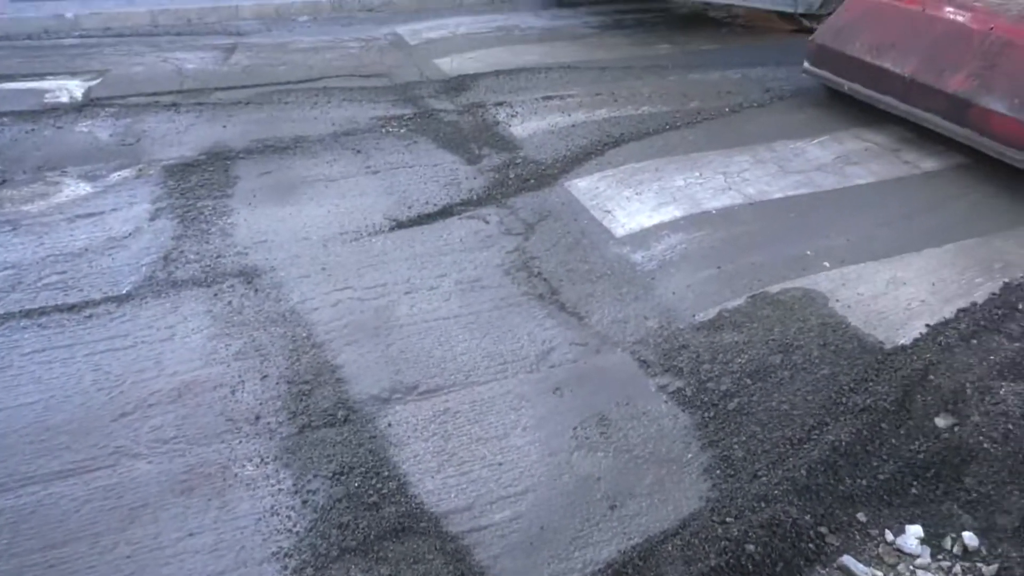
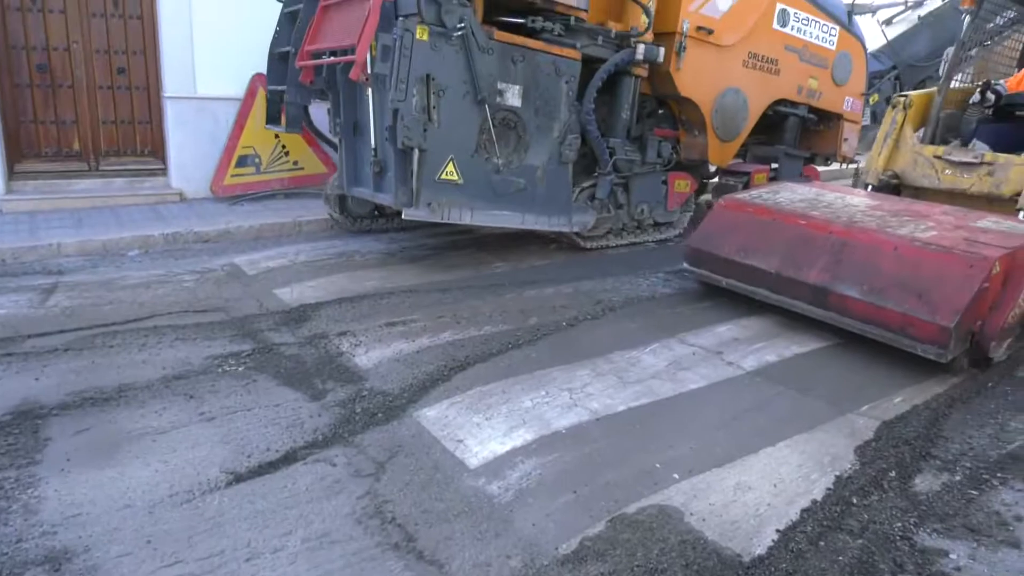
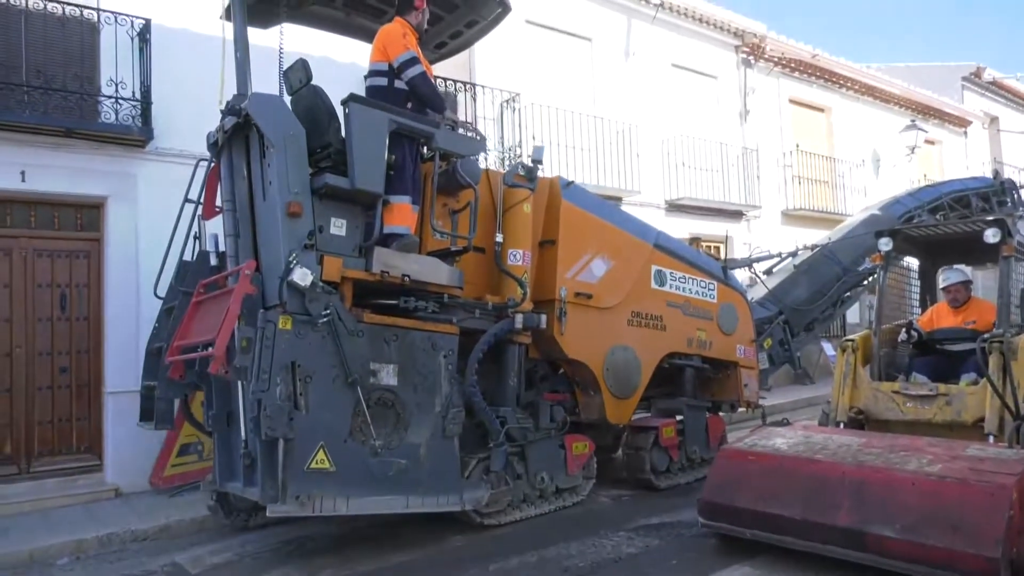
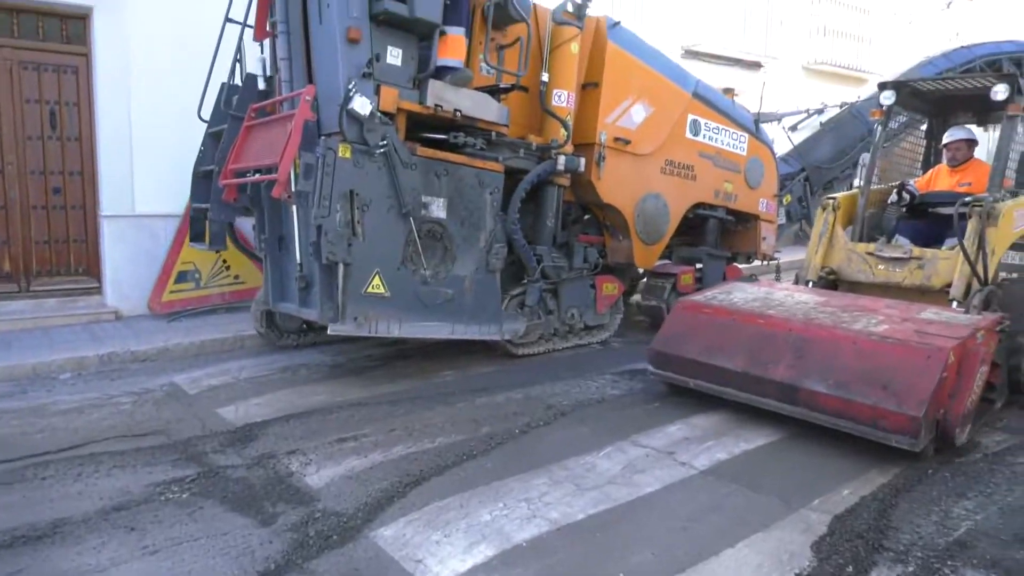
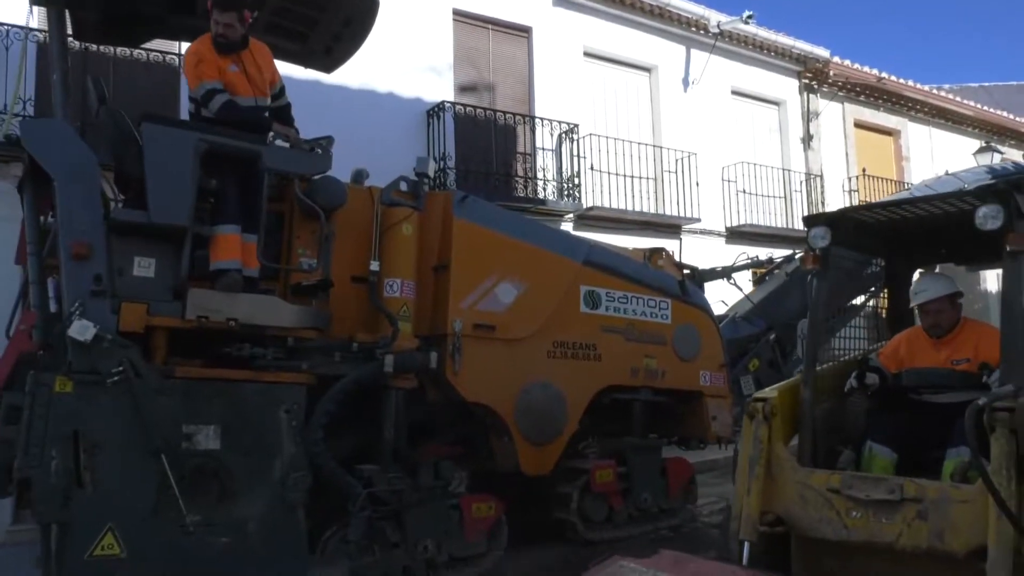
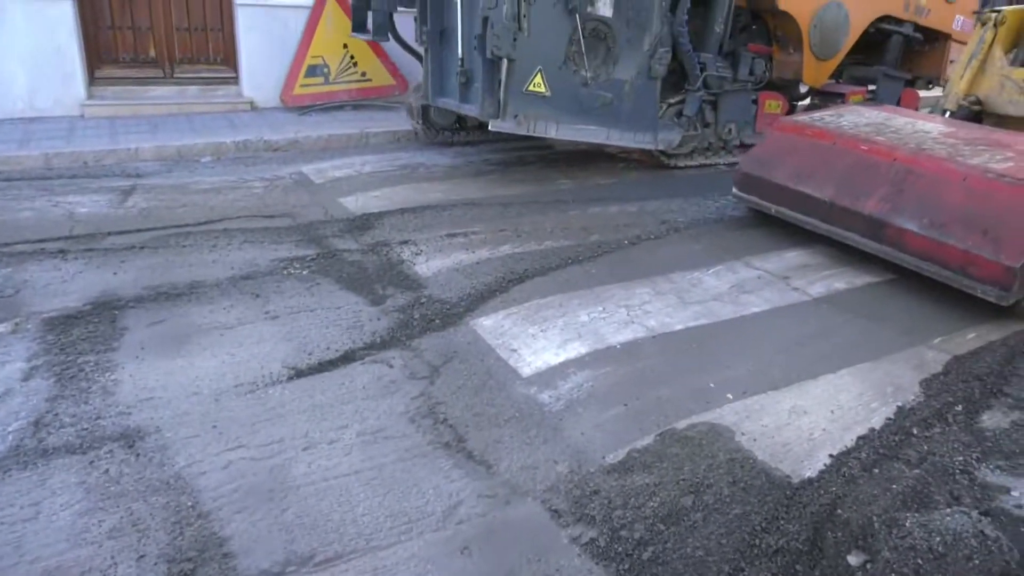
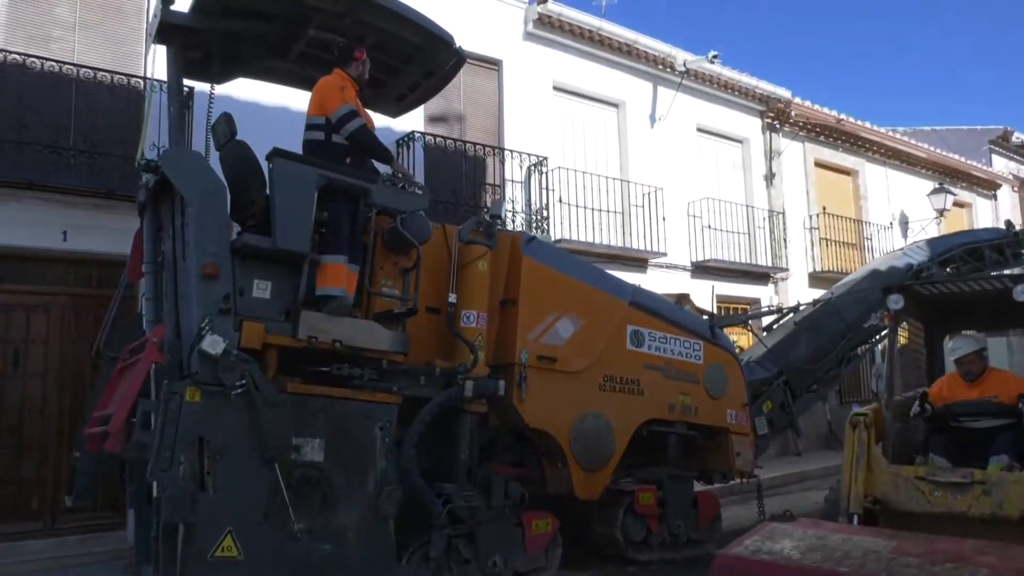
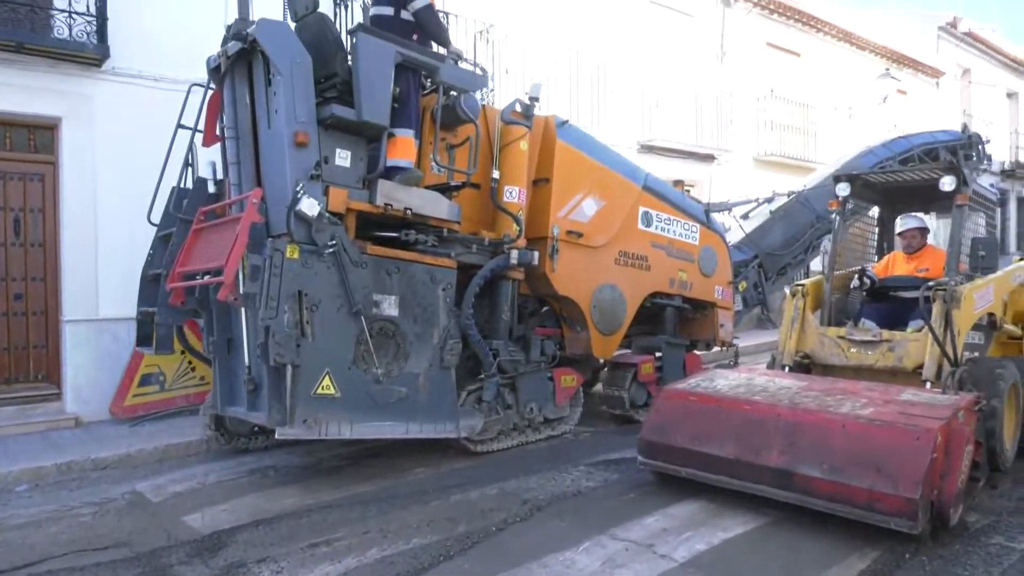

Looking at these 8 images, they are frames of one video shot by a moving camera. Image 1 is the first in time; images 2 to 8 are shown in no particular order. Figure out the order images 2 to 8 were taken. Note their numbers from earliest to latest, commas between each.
6, 2, 4, 8, 3, 7, 5
